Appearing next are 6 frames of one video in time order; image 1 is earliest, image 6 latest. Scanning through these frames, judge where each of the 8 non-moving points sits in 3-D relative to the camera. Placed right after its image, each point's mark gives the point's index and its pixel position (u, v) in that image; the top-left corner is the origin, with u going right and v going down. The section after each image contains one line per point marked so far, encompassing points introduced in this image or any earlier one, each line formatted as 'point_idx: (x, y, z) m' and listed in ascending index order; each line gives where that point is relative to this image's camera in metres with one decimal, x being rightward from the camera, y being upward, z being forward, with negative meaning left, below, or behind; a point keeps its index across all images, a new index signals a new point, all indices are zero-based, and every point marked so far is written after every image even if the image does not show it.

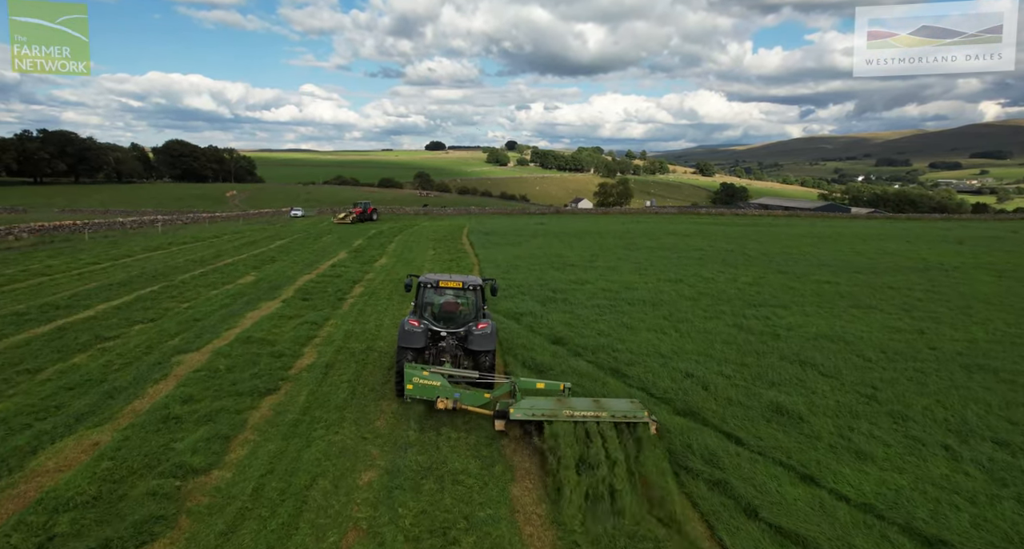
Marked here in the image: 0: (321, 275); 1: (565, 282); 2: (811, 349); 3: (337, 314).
0: (-6.2, -0.1, +16.0) m
1: (+1.7, -0.3, +16.2) m
2: (+6.3, -1.5, +10.4) m
3: (-4.3, -1.0, +12.1) m
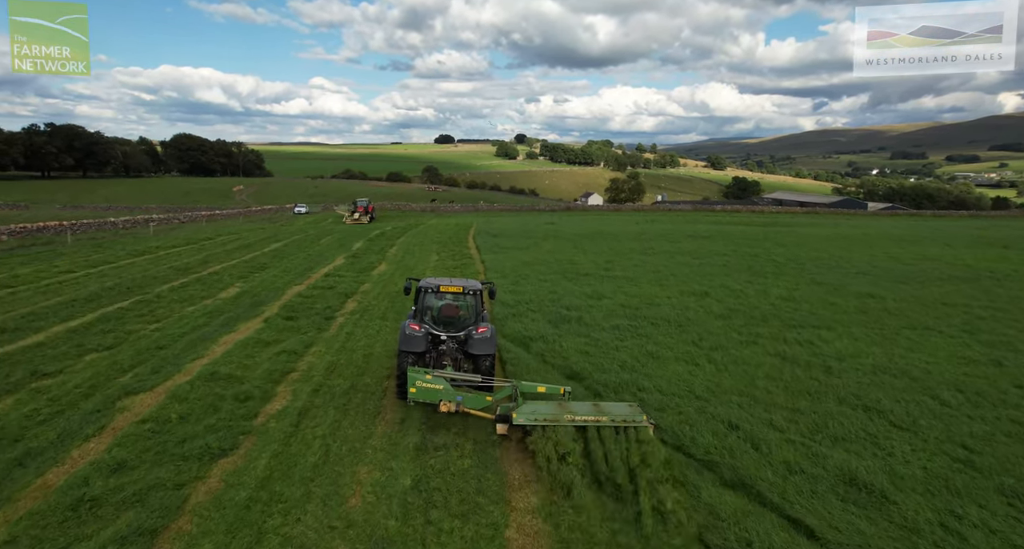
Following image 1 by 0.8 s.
0: (-6.0, -0.5, +14.6) m
1: (+2.0, -0.7, +14.6) m
2: (+6.5, -2.0, +8.8) m
3: (-4.1, -1.4, +10.7) m
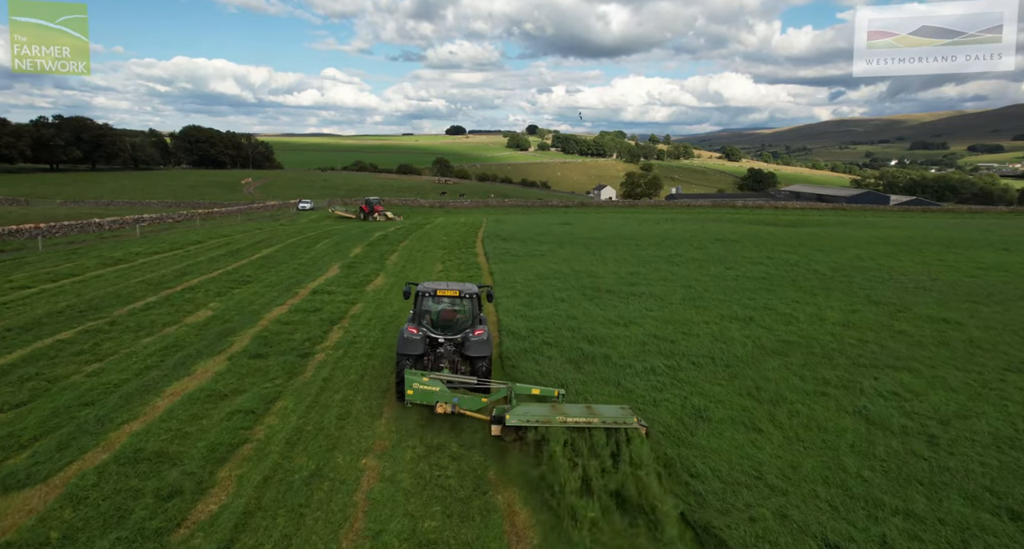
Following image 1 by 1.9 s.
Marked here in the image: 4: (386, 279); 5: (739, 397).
0: (-5.7, -1.0, +12.7) m
1: (+2.3, -1.3, +12.5) m
2: (+6.6, -2.7, +6.7) m
3: (-3.9, -1.9, +8.8) m
4: (-4.4, -0.2, +17.4) m
5: (+4.1, -2.2, +9.0) m
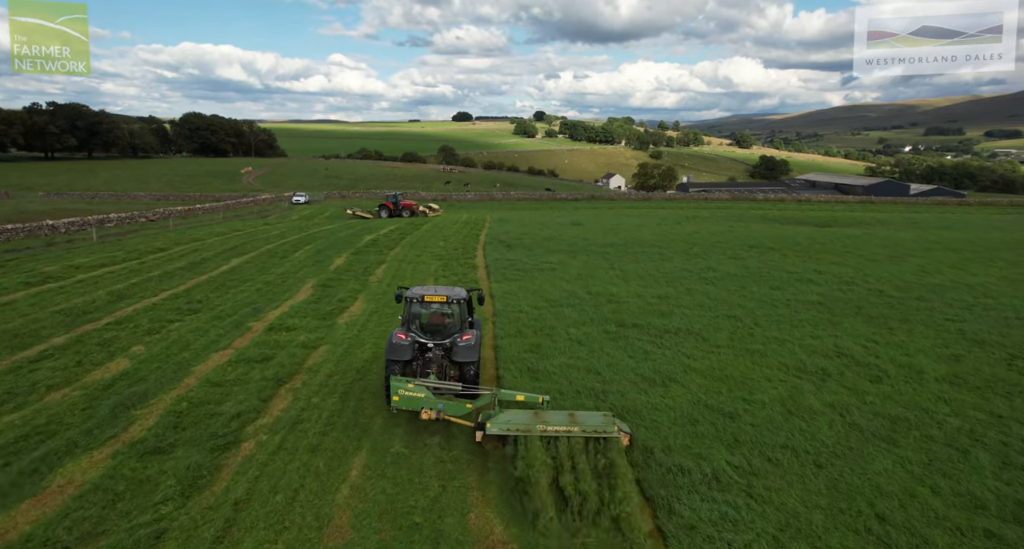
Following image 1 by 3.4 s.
0: (-5.6, -1.8, +9.8) m
1: (+2.4, -2.1, +9.5) m
2: (+6.6, -3.7, +3.6) m
3: (-3.8, -2.9, +5.8) m
4: (-4.3, -0.9, +14.4) m
5: (+4.1, -3.1, +5.9) m
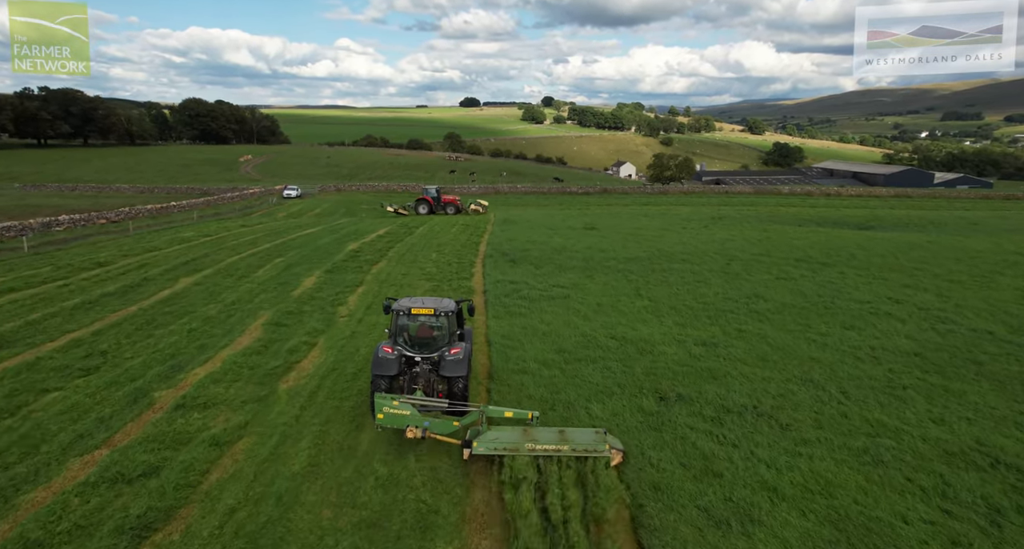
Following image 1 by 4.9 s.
0: (-5.6, -2.8, +6.5) m
1: (+2.4, -3.2, +6.1) m
2: (+6.5, -4.9, +0.2) m
3: (-3.9, -4.0, +2.5) m
4: (-4.2, -1.8, +11.1) m
5: (+4.0, -4.3, +2.5) m
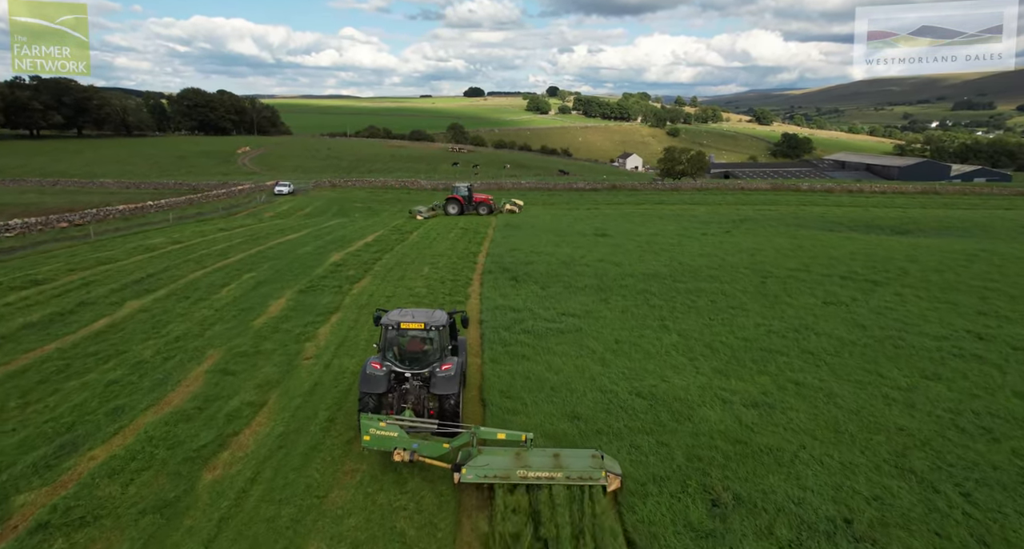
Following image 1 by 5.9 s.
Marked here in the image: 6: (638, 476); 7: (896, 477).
0: (-5.6, -3.7, +4.0) m
1: (+2.3, -4.1, +3.6) m
2: (+6.4, -6.0, -2.3) m
3: (-4.0, -5.0, +0.1) m
4: (-4.2, -2.6, +8.6) m
5: (+4.0, -5.3, 0.0) m
6: (+1.9, -2.9, +7.4) m
7: (+5.8, -3.0, +7.4) m
